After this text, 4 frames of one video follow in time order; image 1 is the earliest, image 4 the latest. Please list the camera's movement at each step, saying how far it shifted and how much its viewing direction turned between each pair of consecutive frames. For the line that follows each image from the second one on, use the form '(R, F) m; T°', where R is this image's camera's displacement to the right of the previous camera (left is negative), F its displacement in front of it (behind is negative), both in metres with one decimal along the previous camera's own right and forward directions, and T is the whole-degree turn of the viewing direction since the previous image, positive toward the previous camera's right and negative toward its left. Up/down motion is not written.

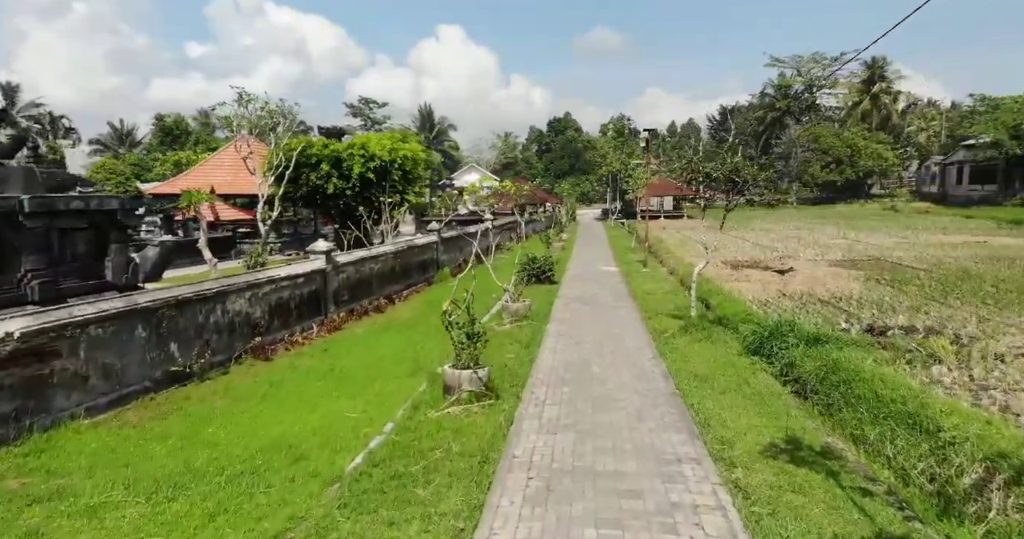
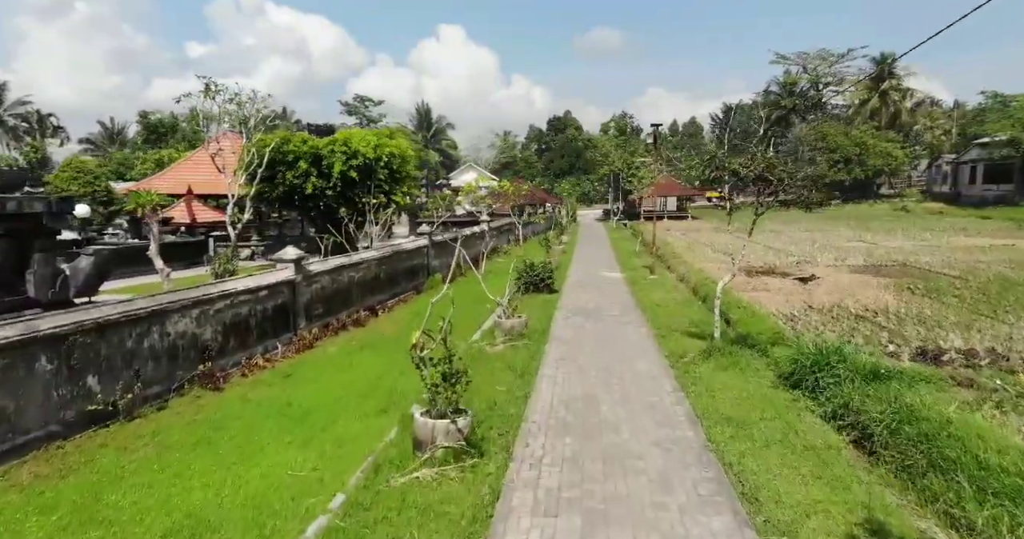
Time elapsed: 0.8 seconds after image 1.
(+0.1, +1.4) m; 0°
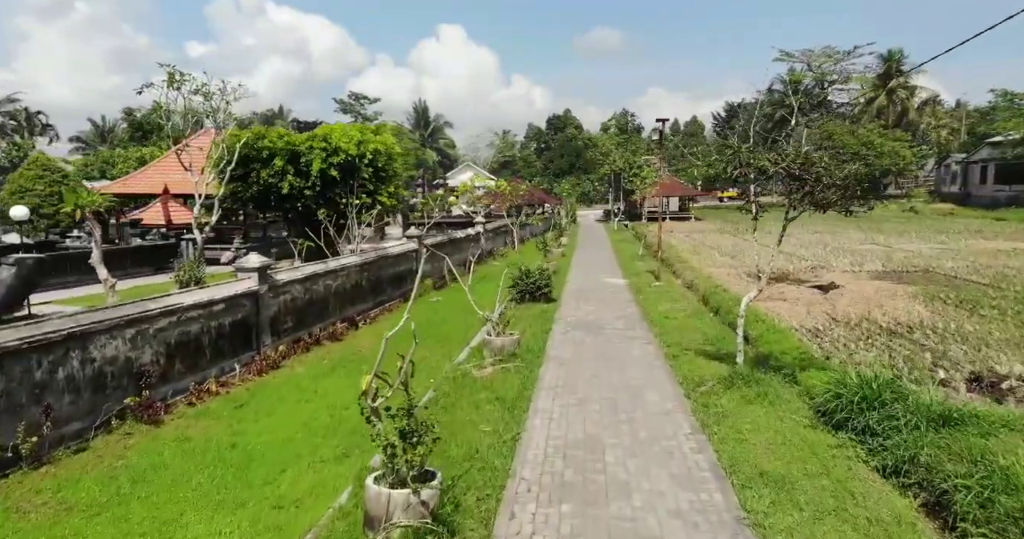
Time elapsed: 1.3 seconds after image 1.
(+0.1, +1.2) m; 0°
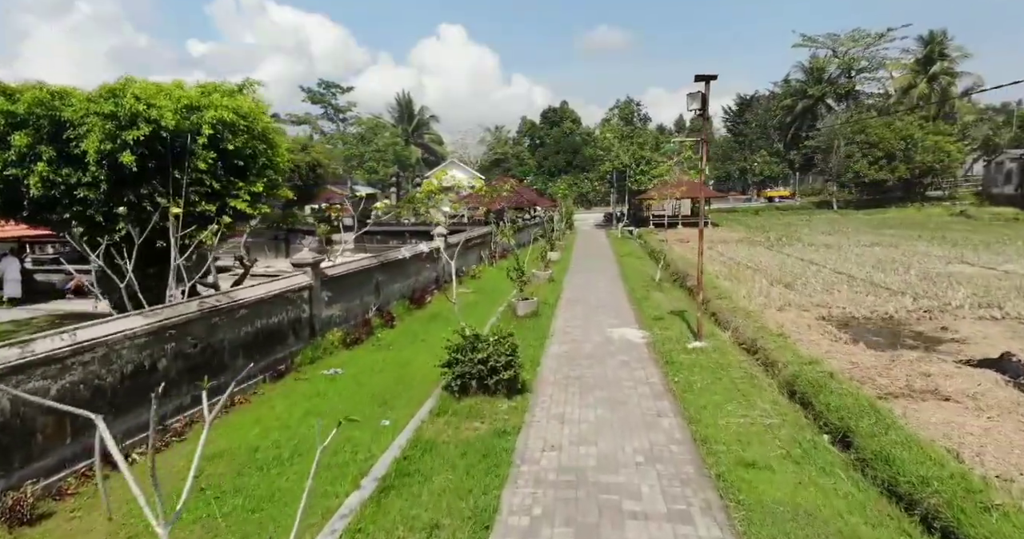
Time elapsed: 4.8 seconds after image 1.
(+0.7, +6.0) m; 0°
